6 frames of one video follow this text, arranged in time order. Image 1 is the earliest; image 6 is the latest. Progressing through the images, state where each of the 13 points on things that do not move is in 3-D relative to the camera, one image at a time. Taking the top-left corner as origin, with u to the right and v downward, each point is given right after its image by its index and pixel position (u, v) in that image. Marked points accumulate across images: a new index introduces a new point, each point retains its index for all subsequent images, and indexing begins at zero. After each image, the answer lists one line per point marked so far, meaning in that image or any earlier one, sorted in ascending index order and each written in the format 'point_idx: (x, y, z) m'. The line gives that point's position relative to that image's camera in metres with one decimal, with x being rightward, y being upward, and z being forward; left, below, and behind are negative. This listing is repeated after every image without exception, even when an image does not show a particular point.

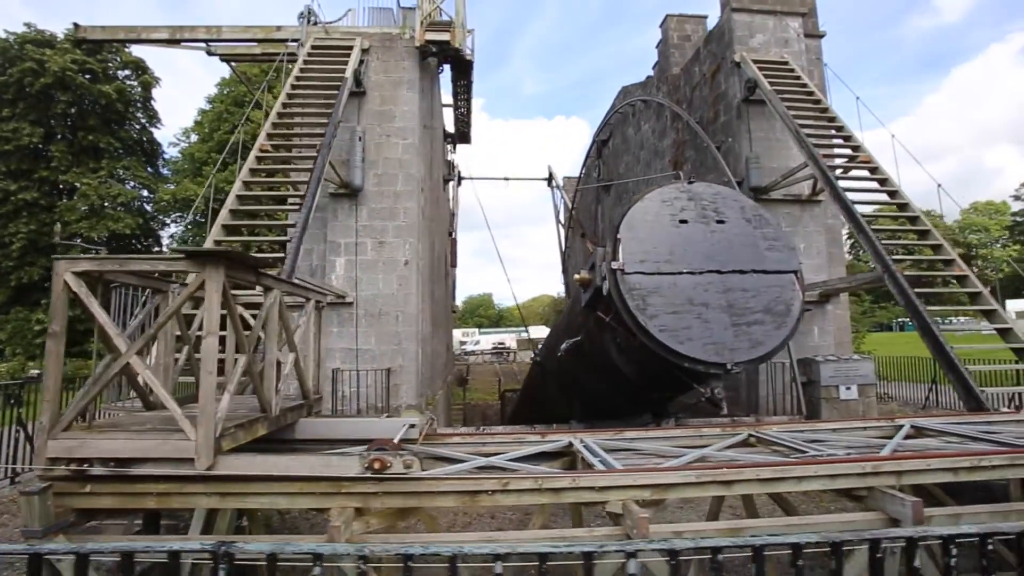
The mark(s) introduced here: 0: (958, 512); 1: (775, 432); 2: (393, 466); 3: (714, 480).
0: (+2.7, -1.4, +3.5) m
1: (+2.3, -1.3, +5.0) m
2: (-0.8, -1.0, +3.4) m
3: (+1.2, -1.1, +3.4) m
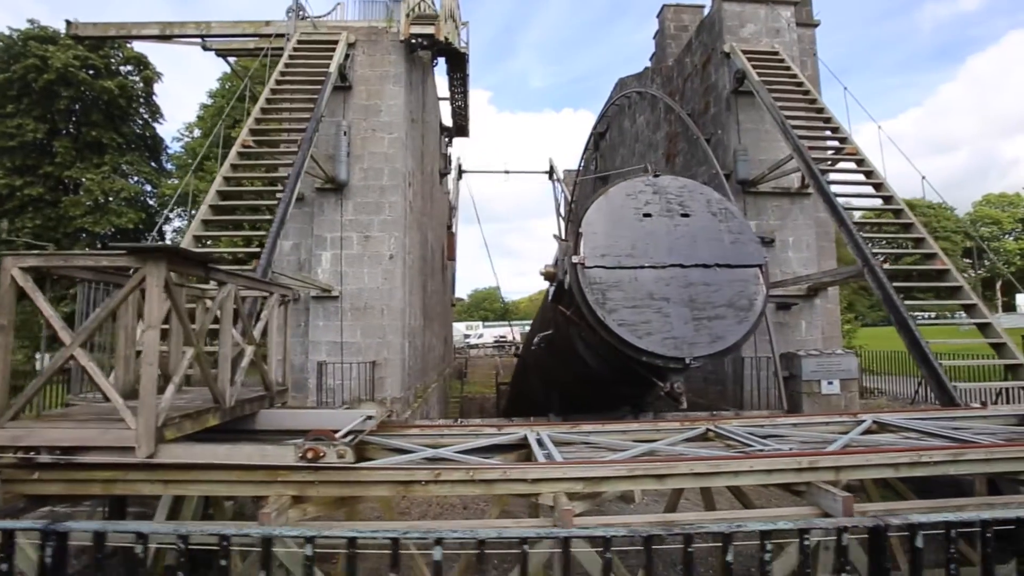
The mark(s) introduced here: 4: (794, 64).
0: (+2.3, -1.3, +3.5) m
1: (+1.9, -1.2, +5.0) m
2: (-1.1, -1.0, +3.5) m
3: (+0.8, -1.1, +3.5) m
4: (+5.0, +4.0, +10.4) m
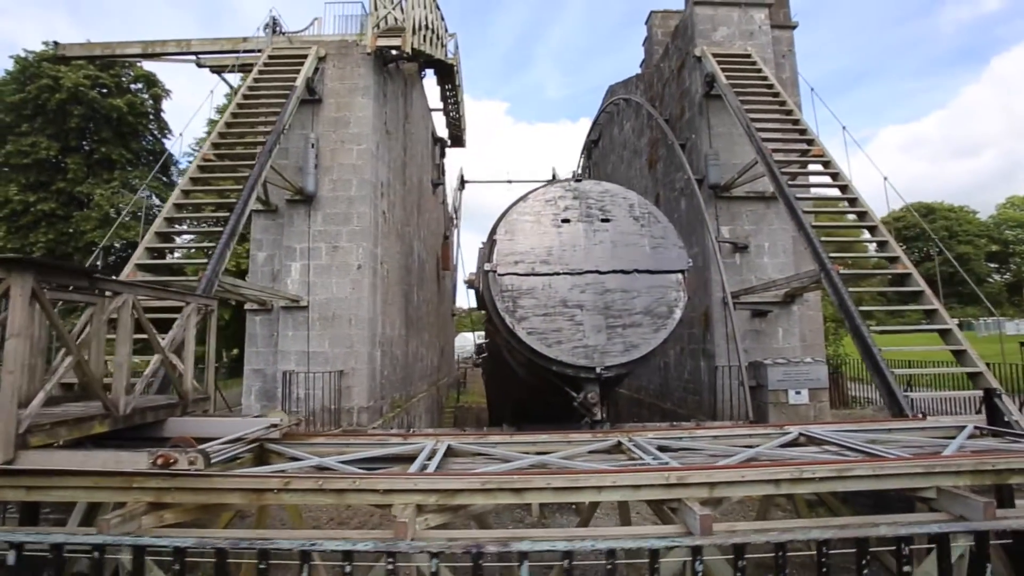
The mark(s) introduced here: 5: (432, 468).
0: (+1.4, -1.4, +3.3) m
1: (+1.1, -1.3, +4.9) m
2: (-2.0, -1.0, +3.5) m
3: (-0.1, -1.2, +3.4) m
4: (+4.5, +3.9, +10.2) m
5: (-0.6, -1.3, +4.1) m
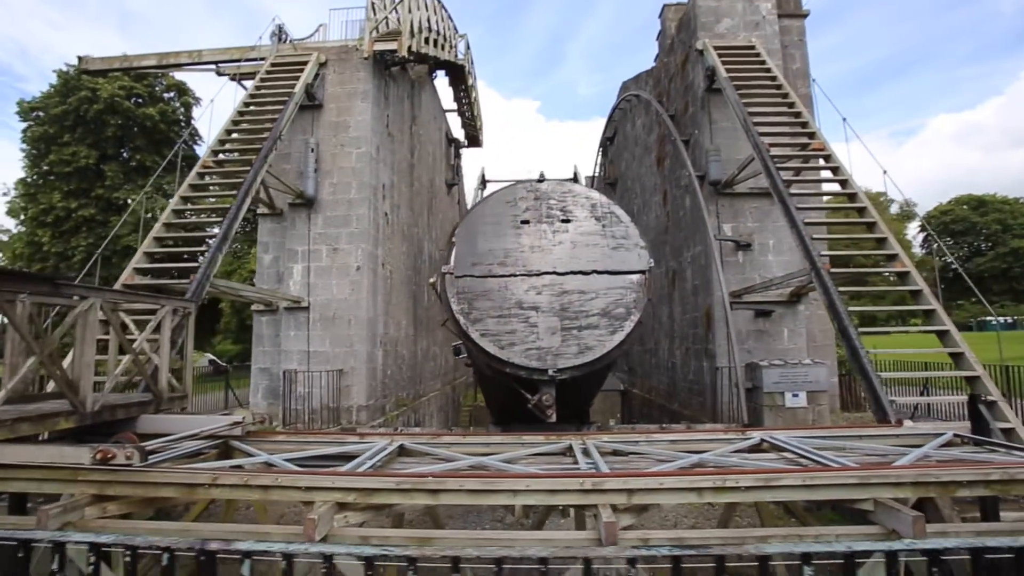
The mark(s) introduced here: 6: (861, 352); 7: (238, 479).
0: (+0.9, -1.4, +3.2) m
1: (+0.7, -1.3, +4.8) m
2: (-2.5, -1.1, +3.6) m
3: (-0.6, -1.2, +3.4) m
4: (+4.4, +3.9, +9.8) m
5: (-1.0, -1.3, +4.1) m
6: (+3.6, -0.7, +6.0) m
7: (-1.7, -1.1, +3.5) m
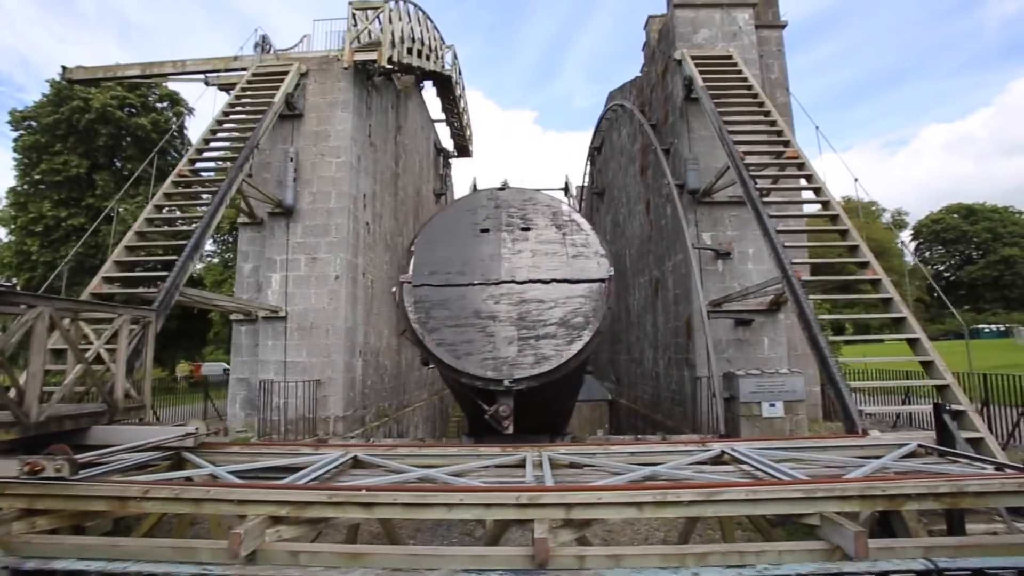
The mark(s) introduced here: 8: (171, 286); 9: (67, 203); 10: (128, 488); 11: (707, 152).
0: (+0.6, -1.4, +3.1) m
1: (+0.4, -1.3, +4.7) m
2: (-2.9, -1.1, +3.5) m
3: (-0.9, -1.2, +3.3) m
4: (+4.0, +3.8, +9.8) m
5: (-1.4, -1.3, +4.0) m
6: (+3.3, -0.8, +5.9) m
7: (-2.0, -1.2, +3.4) m
8: (-4.2, 0.0, +7.1) m
9: (-14.9, +2.8, +19.2) m
10: (-2.3, -1.2, +3.4) m
11: (+3.2, +2.3, +9.6) m
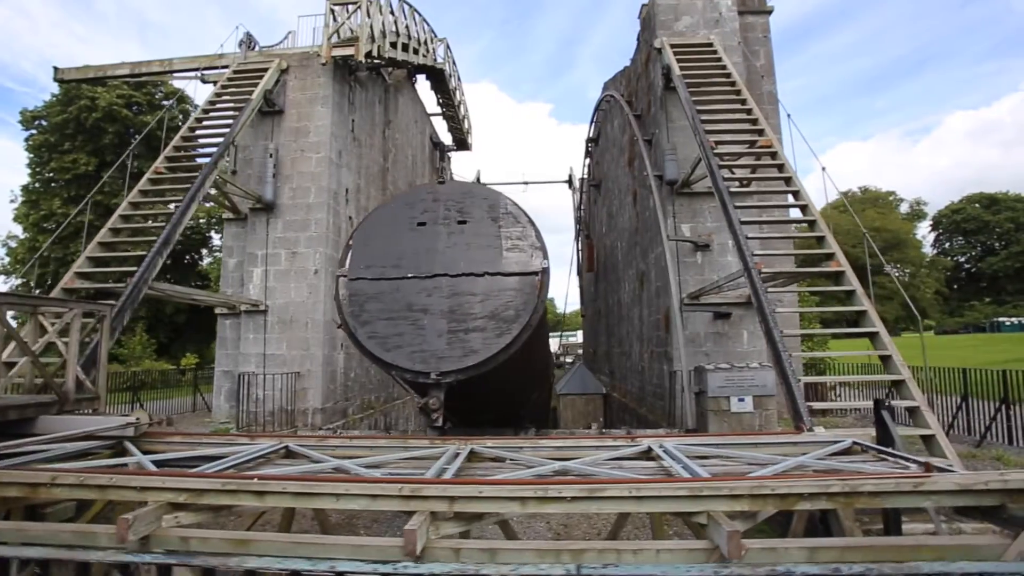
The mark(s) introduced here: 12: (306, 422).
0: (-0.1, -1.4, +3.1) m
1: (-0.2, -1.3, +4.7) m
2: (-3.5, -1.1, +3.7) m
3: (-1.6, -1.2, +3.4) m
4: (+3.6, +3.9, +9.6) m
5: (-2.0, -1.3, +4.1) m
6: (+2.7, -0.7, +5.8) m
7: (-2.7, -1.2, +3.5) m
8: (-4.7, +0.1, +7.3) m
9: (-14.9, +3.0, +19.7) m
10: (-2.9, -1.2, +3.5) m
11: (+2.8, +2.4, +9.4) m
12: (-3.4, -2.3, +9.7) m
